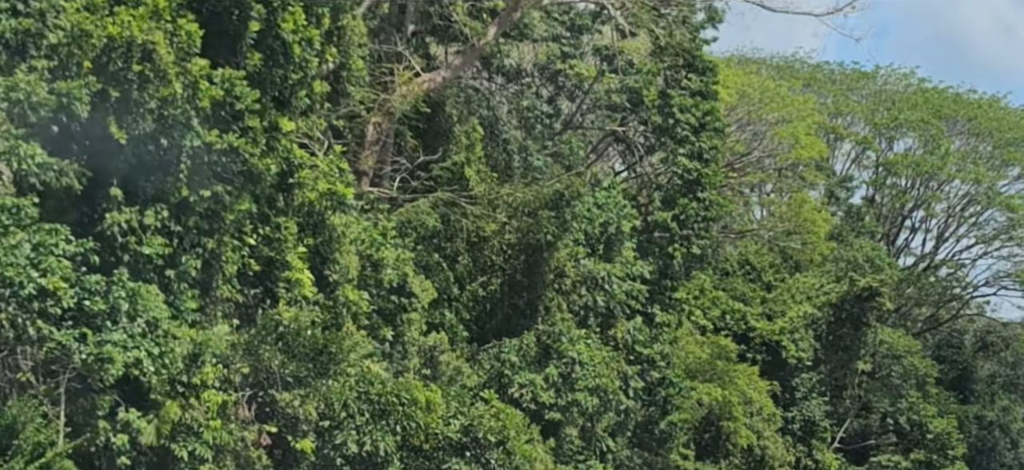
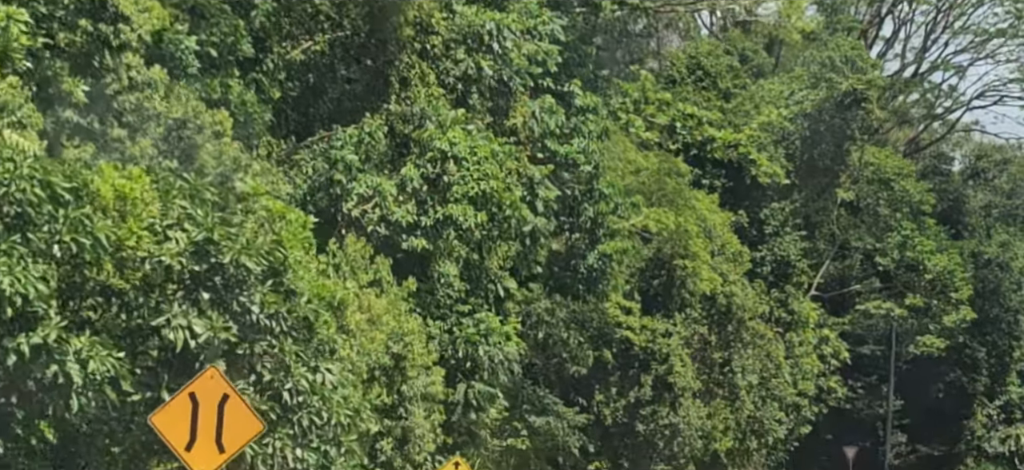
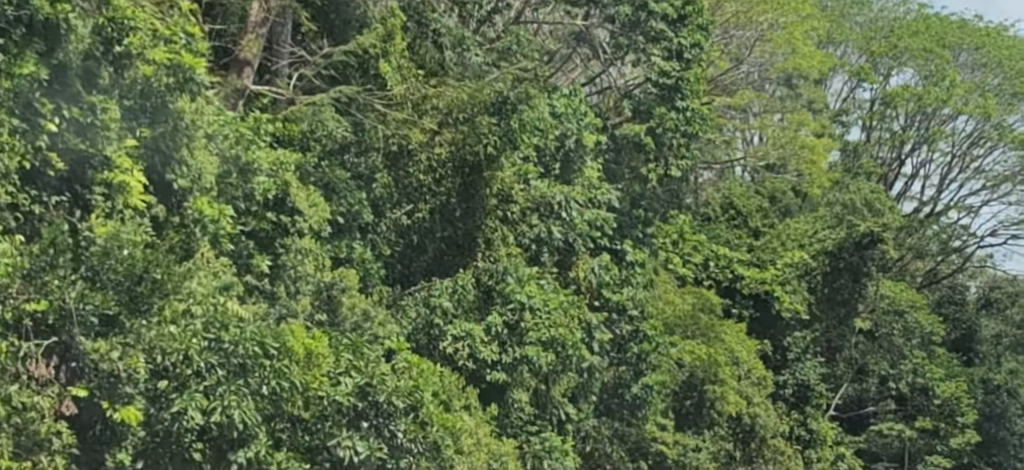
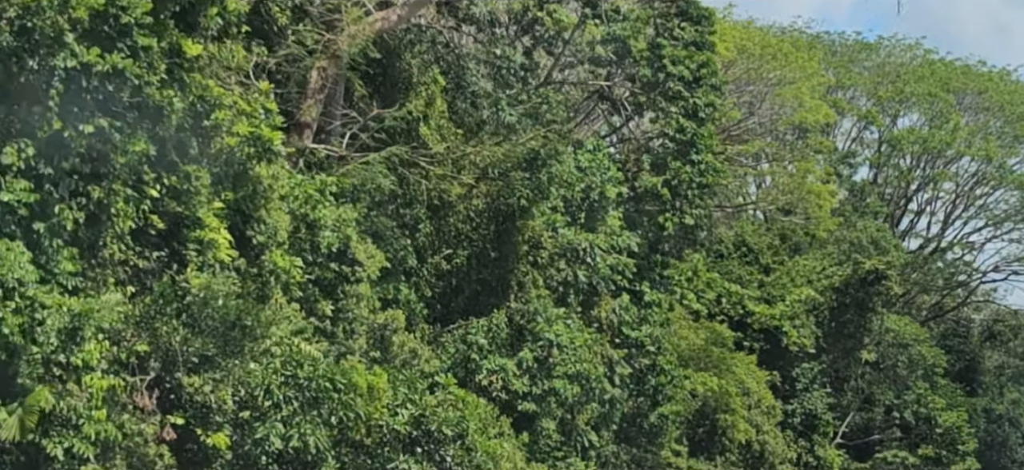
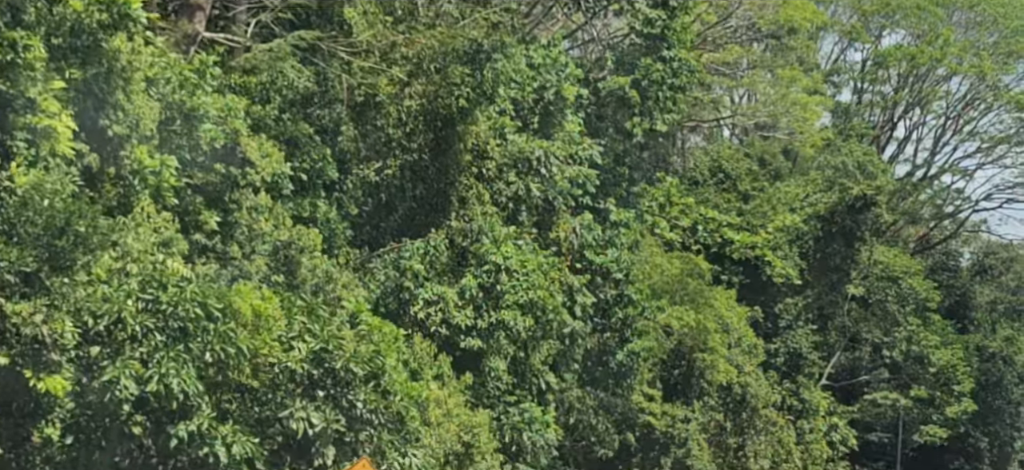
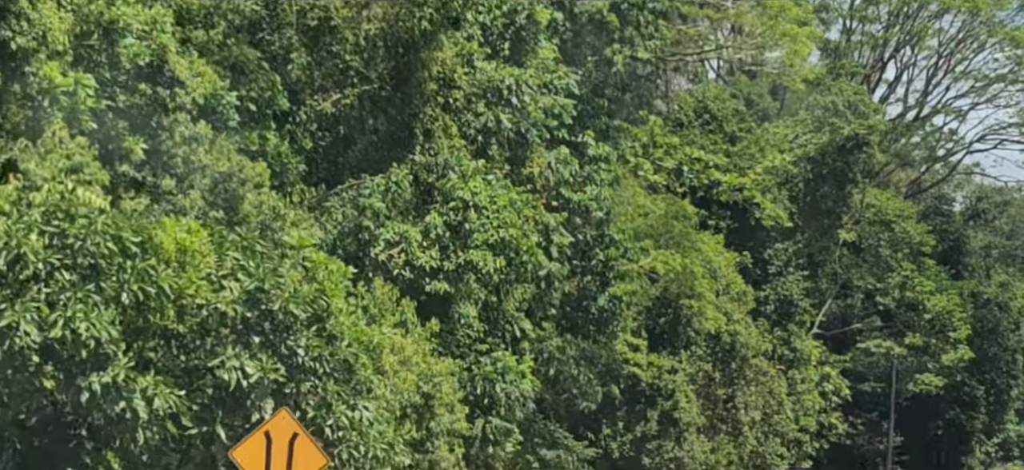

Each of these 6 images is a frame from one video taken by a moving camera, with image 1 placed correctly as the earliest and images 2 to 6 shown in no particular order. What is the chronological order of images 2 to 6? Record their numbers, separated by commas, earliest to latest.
4, 3, 5, 6, 2
